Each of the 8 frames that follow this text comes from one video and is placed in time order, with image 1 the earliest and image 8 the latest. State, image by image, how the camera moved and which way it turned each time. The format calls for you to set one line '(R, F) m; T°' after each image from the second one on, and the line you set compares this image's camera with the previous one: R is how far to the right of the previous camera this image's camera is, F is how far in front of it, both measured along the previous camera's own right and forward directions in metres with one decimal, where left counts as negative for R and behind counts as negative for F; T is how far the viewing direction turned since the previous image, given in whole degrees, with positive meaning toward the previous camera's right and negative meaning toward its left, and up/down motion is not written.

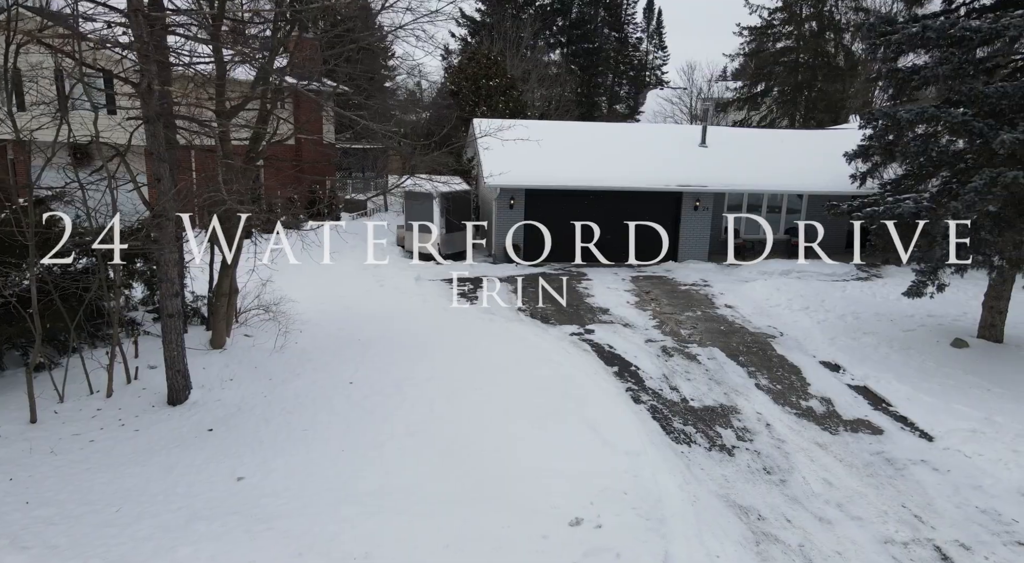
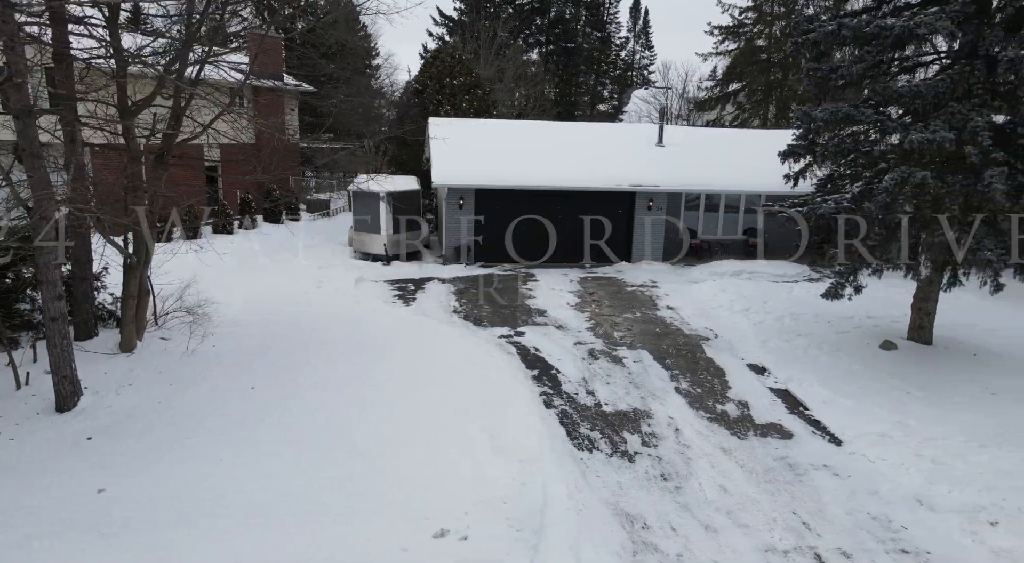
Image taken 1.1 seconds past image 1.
(+1.0, +0.1) m; +1°
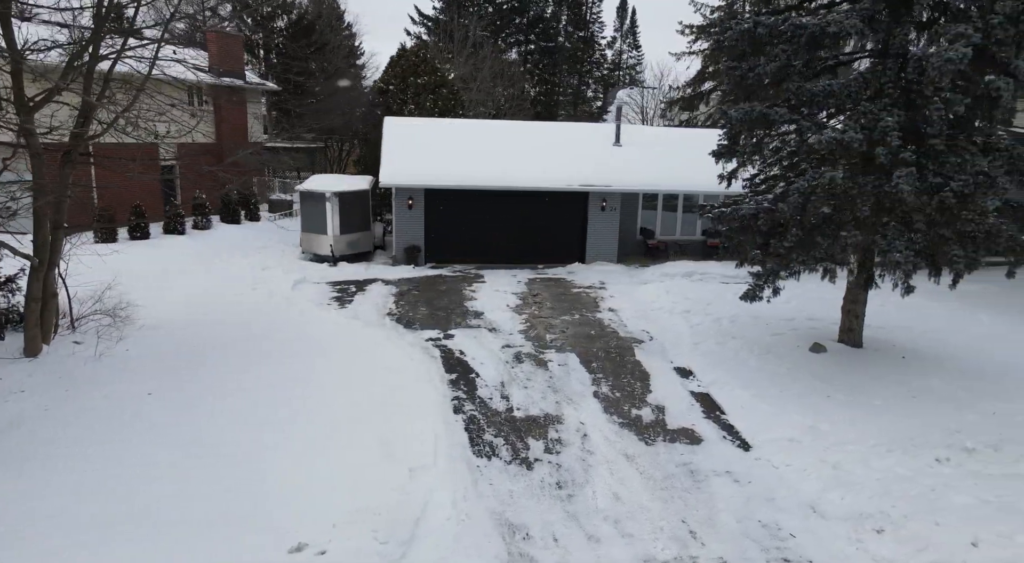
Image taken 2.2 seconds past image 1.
(+1.0, +0.2) m; +1°
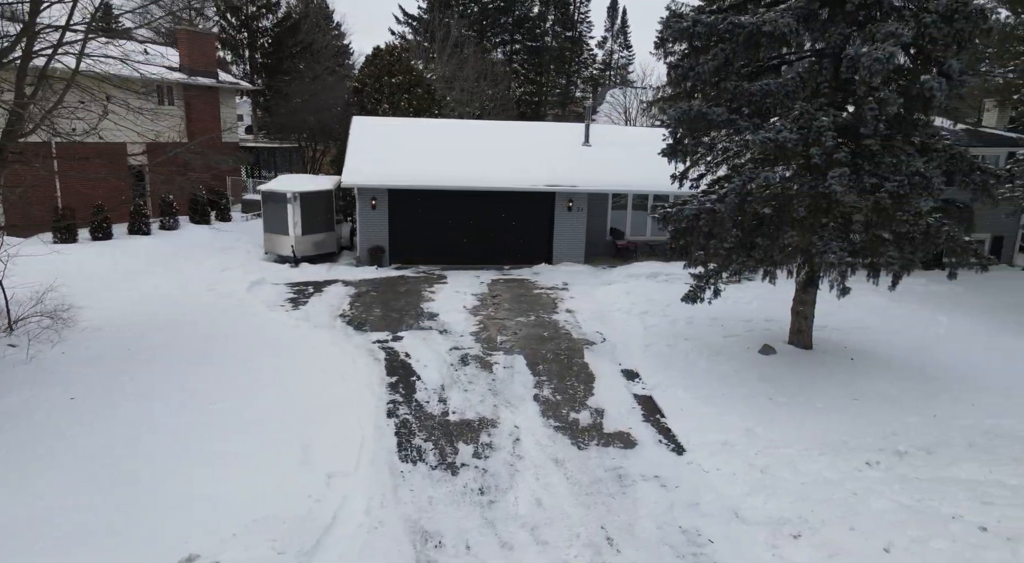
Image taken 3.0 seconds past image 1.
(+0.7, +0.1) m; +1°
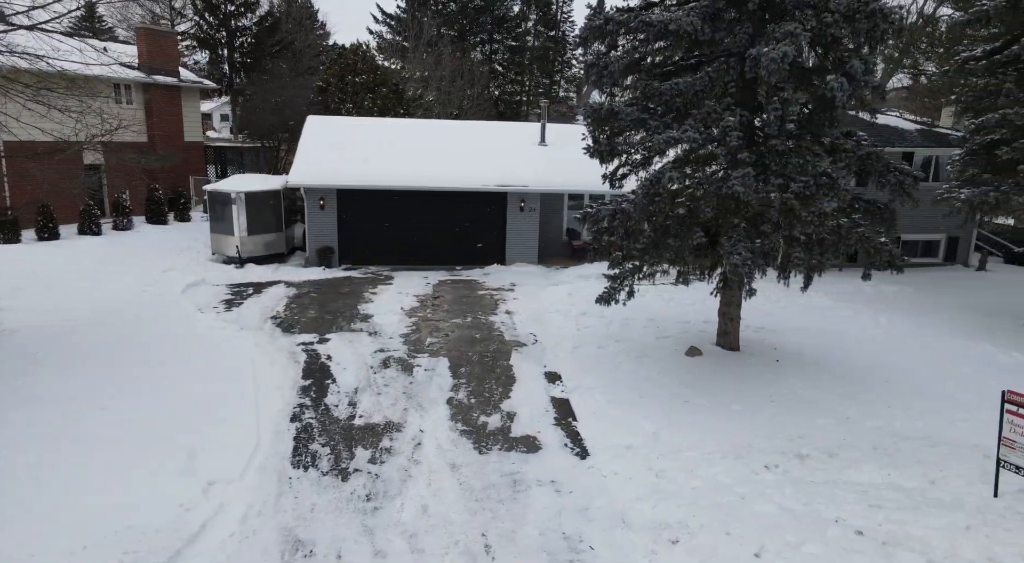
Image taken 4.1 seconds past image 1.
(+1.0, +0.1) m; +1°
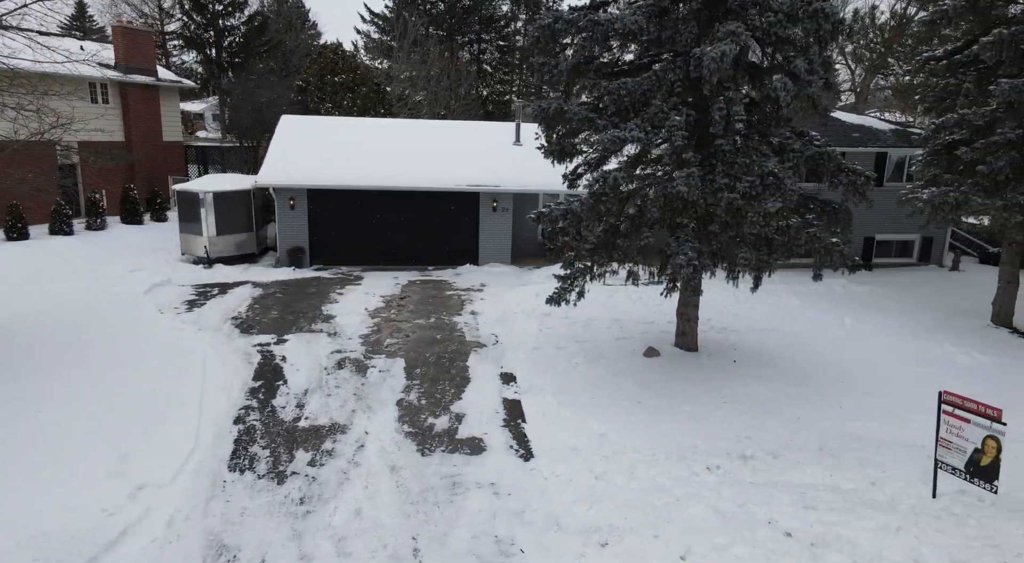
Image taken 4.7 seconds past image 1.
(+0.6, 0.0) m; 0°
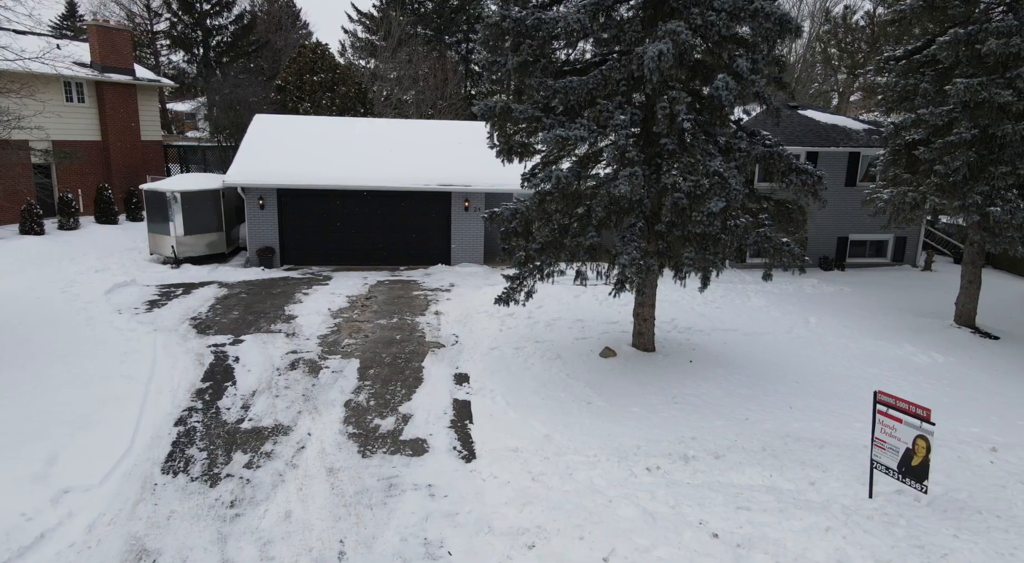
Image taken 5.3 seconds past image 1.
(+0.6, 0.0) m; 0°
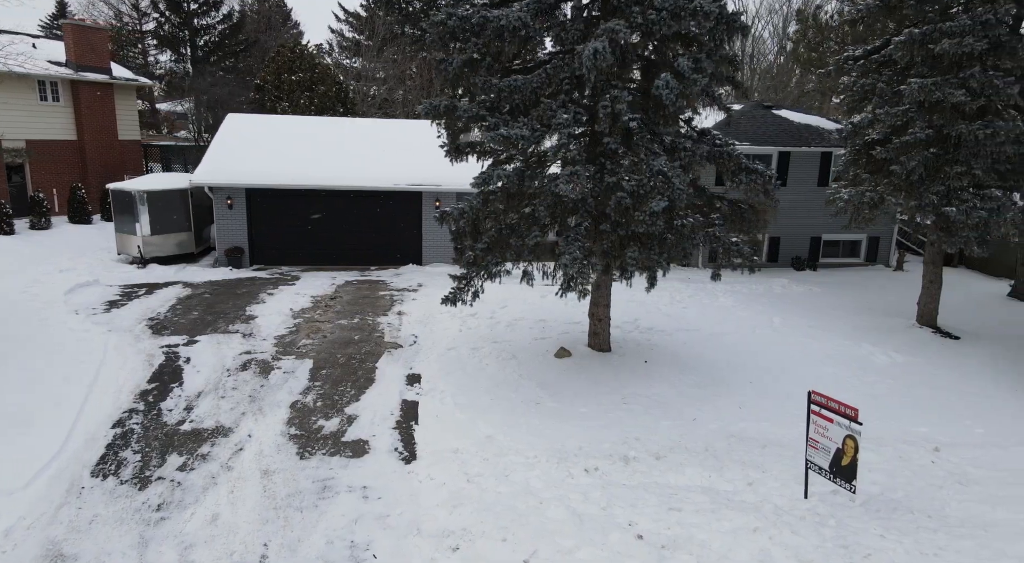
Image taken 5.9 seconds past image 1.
(+0.6, 0.0) m; 0°
